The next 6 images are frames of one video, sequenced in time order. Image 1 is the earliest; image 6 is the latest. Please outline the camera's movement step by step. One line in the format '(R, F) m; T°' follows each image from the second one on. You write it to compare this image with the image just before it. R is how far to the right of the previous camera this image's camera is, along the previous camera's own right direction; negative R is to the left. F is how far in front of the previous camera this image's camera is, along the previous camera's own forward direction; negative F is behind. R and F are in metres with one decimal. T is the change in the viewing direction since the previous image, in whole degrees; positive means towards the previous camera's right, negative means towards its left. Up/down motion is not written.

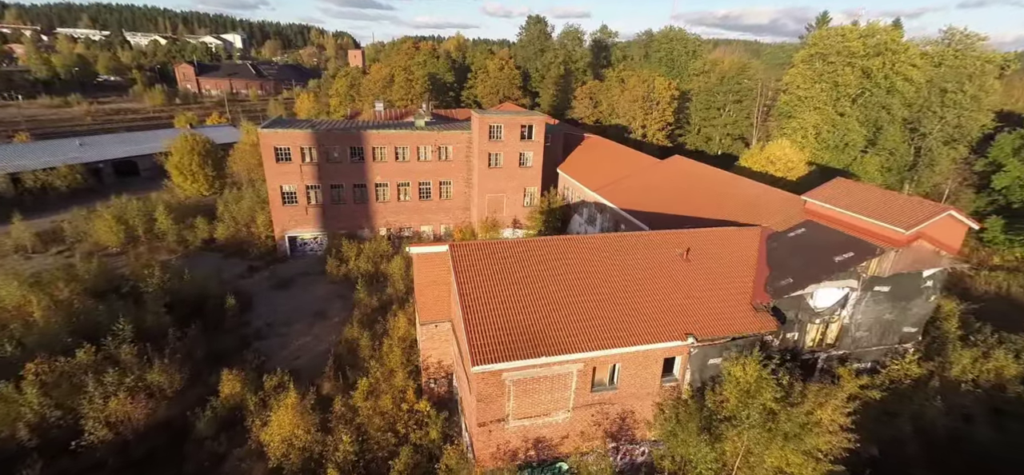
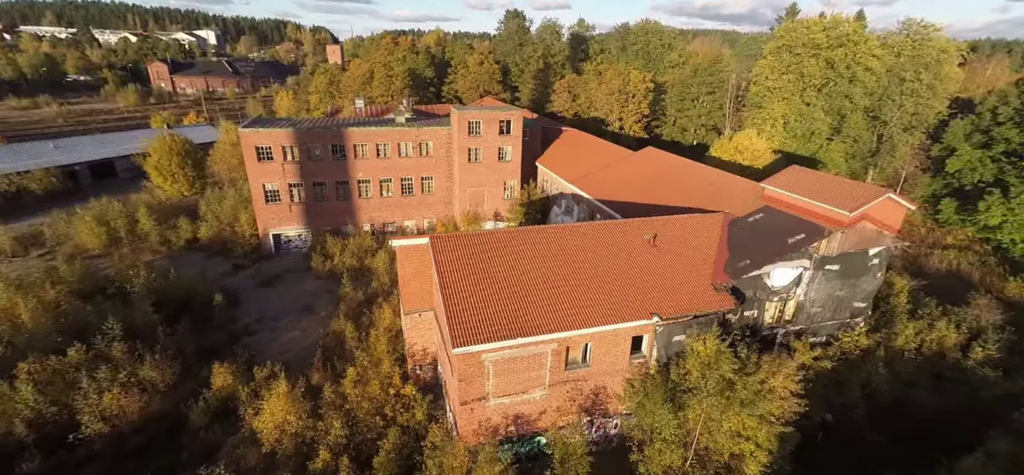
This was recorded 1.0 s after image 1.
(+0.3, -0.9) m; +2°
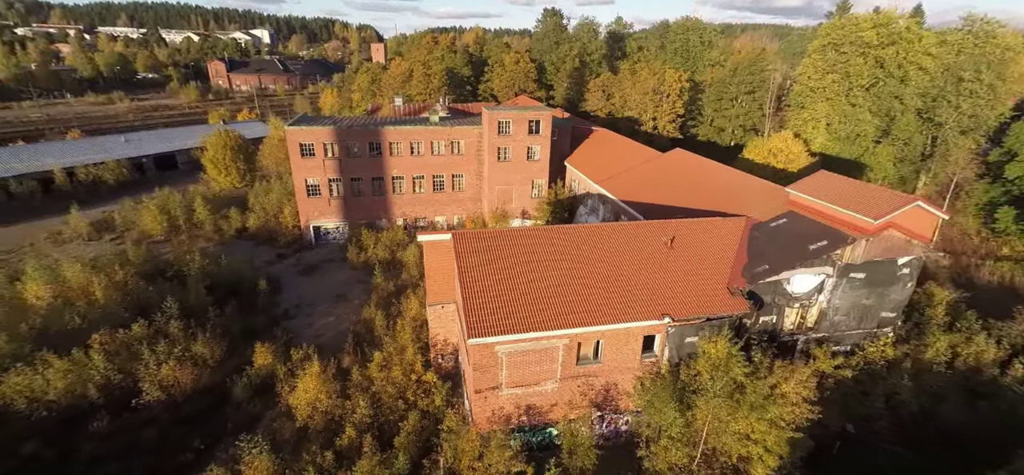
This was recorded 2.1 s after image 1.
(+0.7, -0.6) m; -5°
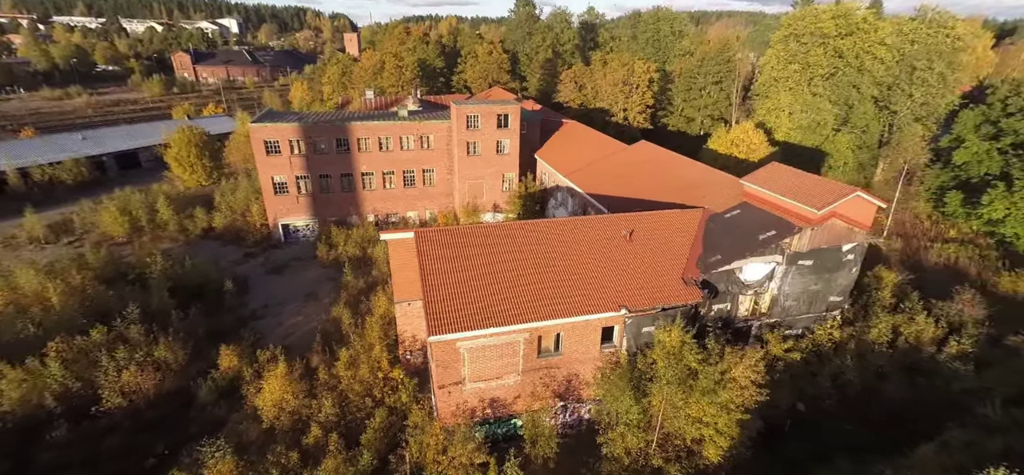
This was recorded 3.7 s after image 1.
(+0.7, -0.3) m; +2°
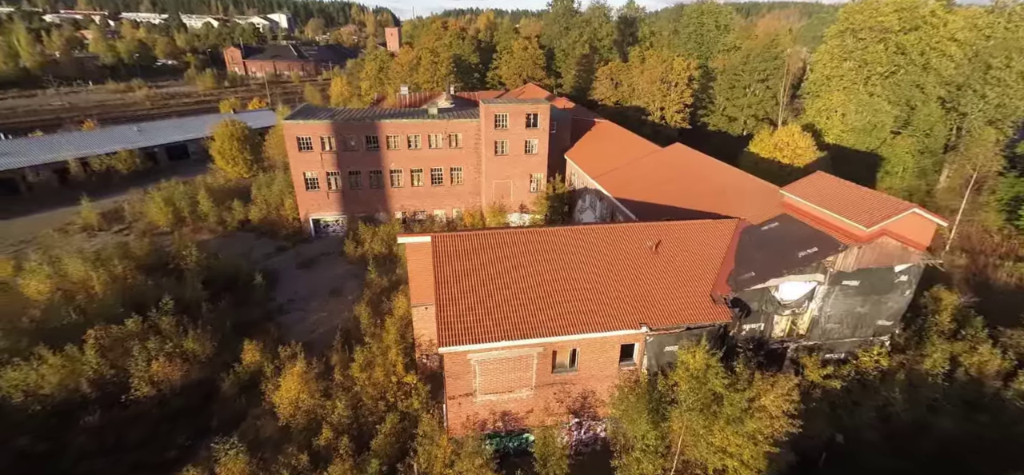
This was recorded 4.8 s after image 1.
(+0.6, +0.6) m; -4°
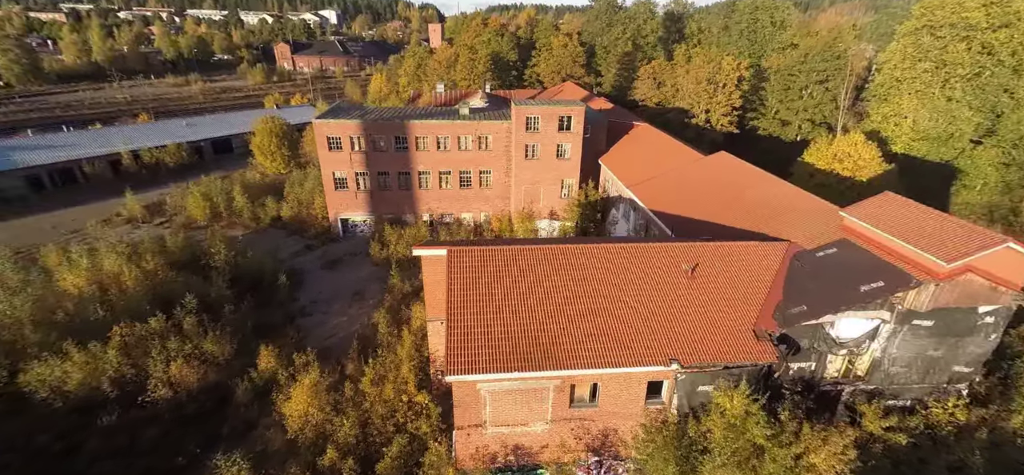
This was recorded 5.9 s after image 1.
(+0.5, +1.3) m; -5°
